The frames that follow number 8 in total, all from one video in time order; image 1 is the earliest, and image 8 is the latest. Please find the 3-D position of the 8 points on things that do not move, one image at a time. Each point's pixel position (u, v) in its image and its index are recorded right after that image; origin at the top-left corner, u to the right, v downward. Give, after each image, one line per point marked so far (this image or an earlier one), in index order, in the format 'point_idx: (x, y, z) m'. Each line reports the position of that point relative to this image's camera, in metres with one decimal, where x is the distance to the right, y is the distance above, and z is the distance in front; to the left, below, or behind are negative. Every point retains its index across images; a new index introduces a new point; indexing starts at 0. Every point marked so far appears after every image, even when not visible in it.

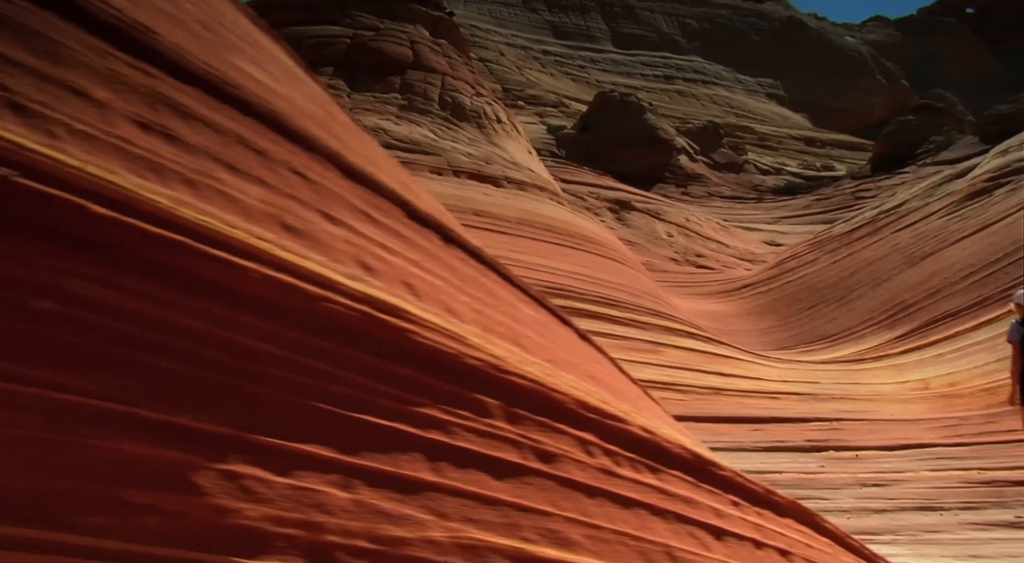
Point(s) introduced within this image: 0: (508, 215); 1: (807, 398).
0: (0.0, +0.8, +10.2) m
1: (+2.3, -0.9, +7.2) m
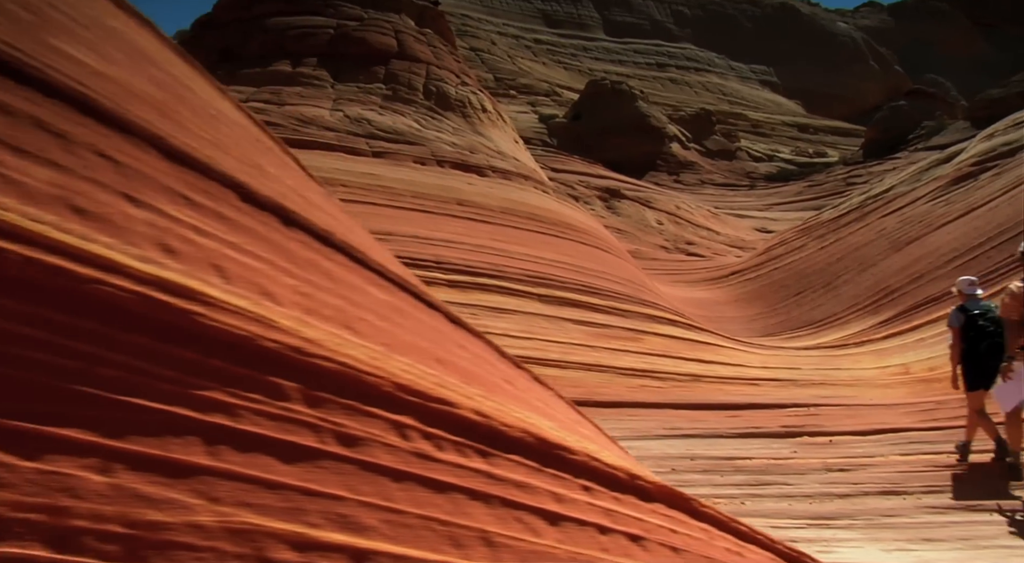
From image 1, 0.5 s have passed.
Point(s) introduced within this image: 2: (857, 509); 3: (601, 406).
0: (-0.2, +0.9, +10.2) m
1: (+2.1, -0.8, +7.2) m
2: (+1.3, -0.9, +3.5) m
3: (+0.6, -0.9, +6.4) m
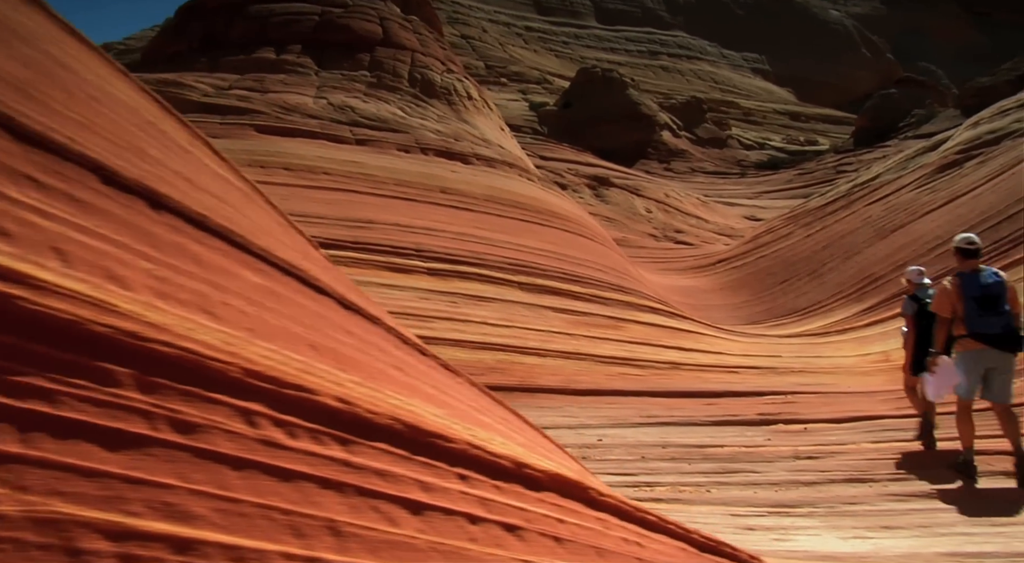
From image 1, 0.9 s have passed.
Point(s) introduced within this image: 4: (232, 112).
0: (-0.4, +1.0, +10.2) m
1: (+2.0, -0.7, +7.2) m
2: (+1.1, -0.8, +3.5) m
3: (+0.4, -0.8, +6.4) m
4: (-3.1, +1.9, +10.1) m
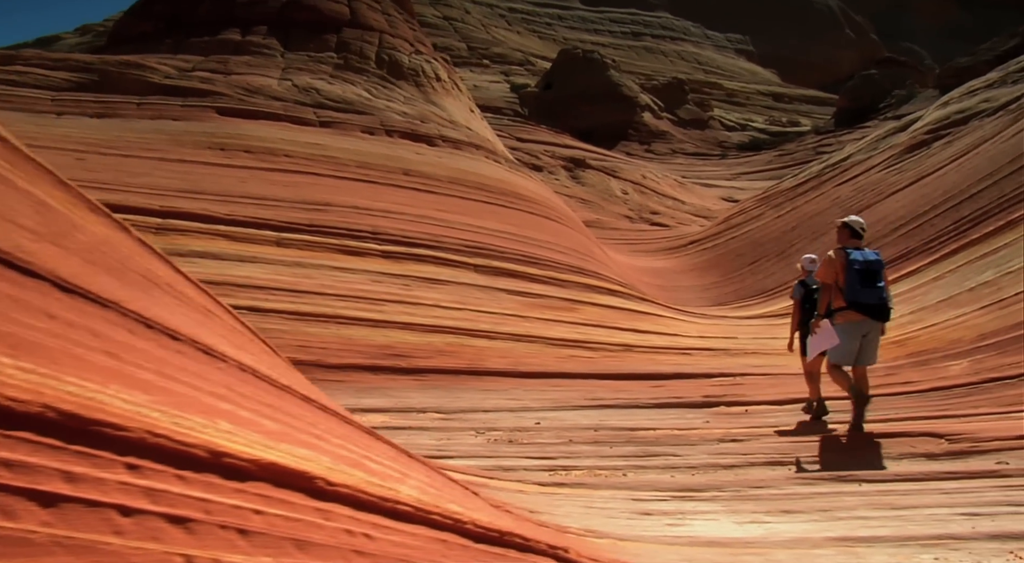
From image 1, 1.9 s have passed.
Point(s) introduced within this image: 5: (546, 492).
0: (-0.8, +1.2, +10.1) m
1: (+1.6, -0.6, +7.2) m
2: (+0.8, -0.7, +3.4) m
3: (+0.1, -0.7, +6.3) m
4: (-3.5, +2.1, +10.0) m
5: (+0.1, -0.7, +3.0) m
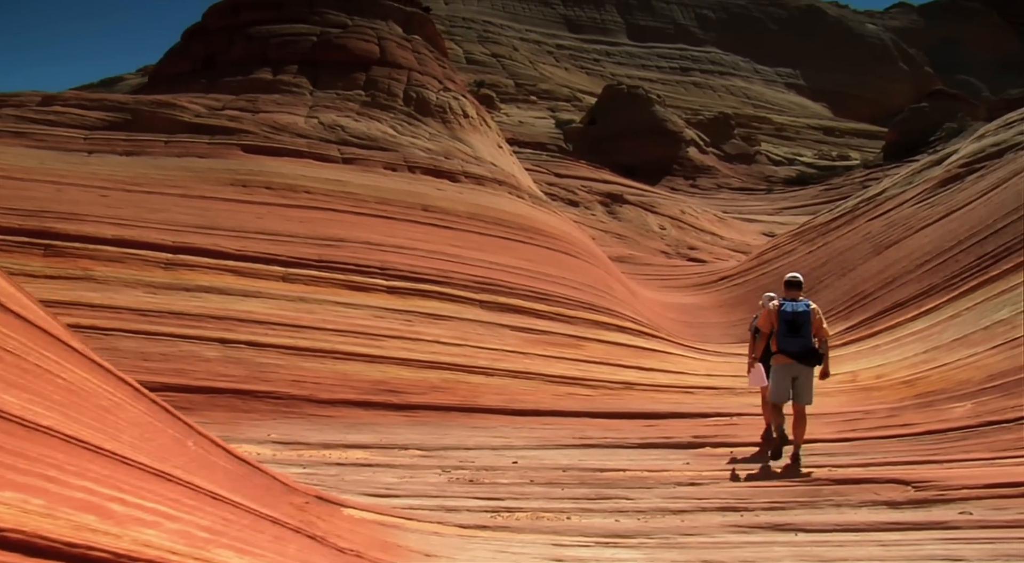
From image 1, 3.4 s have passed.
0: (-0.6, +0.8, +10.2) m
1: (+1.6, -0.9, +7.0) m
2: (+0.6, -0.9, +3.3) m
3: (0.0, -0.9, +6.3) m
4: (-3.3, +1.7, +10.2) m
5: (-0.2, -0.8, +3.0) m
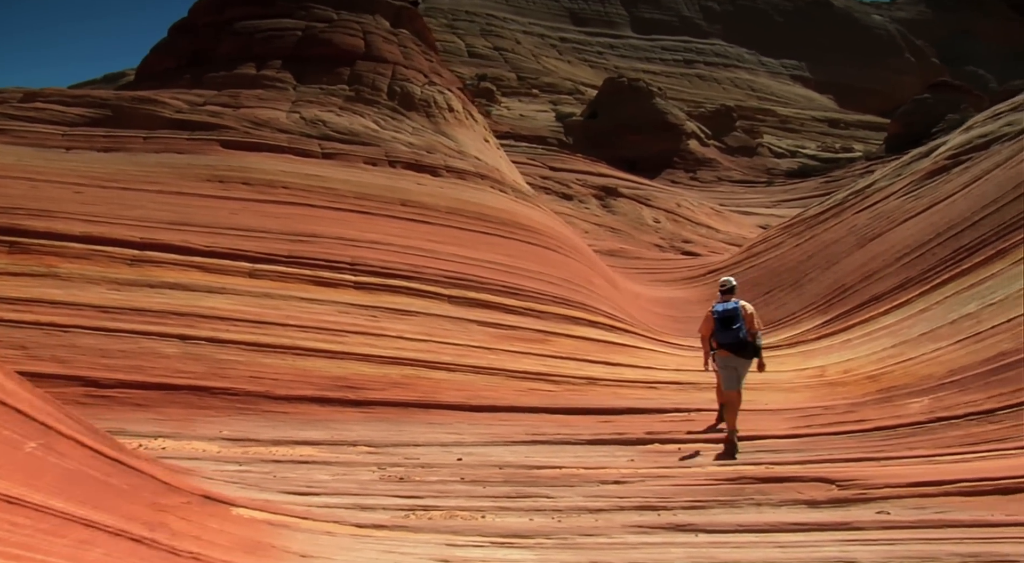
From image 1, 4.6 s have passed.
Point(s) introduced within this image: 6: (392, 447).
0: (-0.8, +0.9, +10.1) m
1: (+1.4, -0.8, +7.0) m
2: (+0.3, -0.9, +3.3) m
3: (-0.2, -0.9, +6.2) m
4: (-3.5, +1.7, +10.2) m
5: (-0.5, -0.8, +3.0) m
6: (-0.7, -1.0, +5.3) m
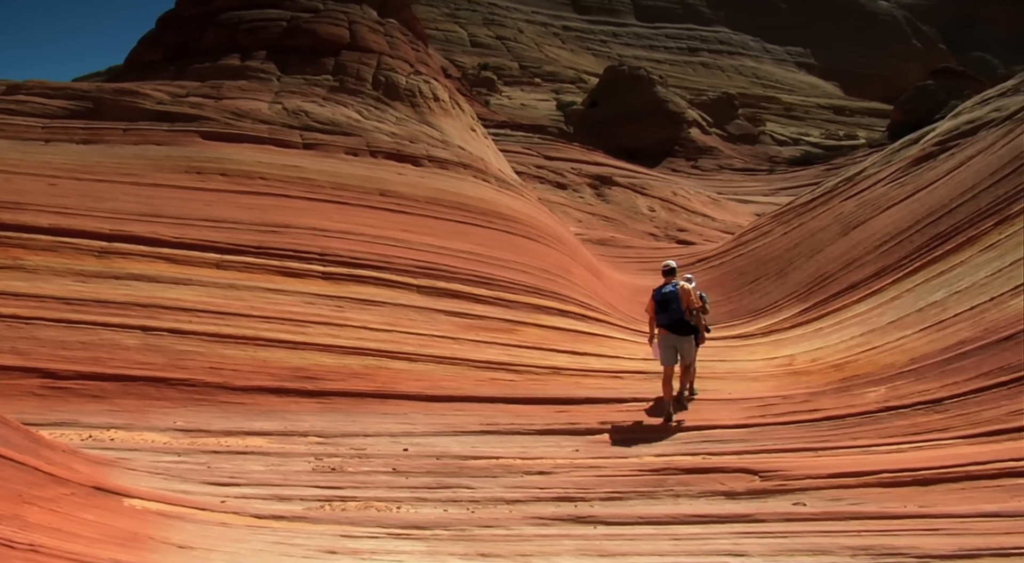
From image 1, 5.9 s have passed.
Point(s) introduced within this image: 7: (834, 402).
0: (-1.0, +1.0, +10.1) m
1: (+1.1, -0.7, +6.9) m
2: (-0.1, -0.8, +3.3) m
3: (-0.5, -0.8, +6.2) m
4: (-3.7, +1.8, +10.2) m
5: (-0.8, -0.8, +2.9) m
6: (-1.0, -0.9, +5.3) m
7: (+1.9, -0.7, +5.4) m
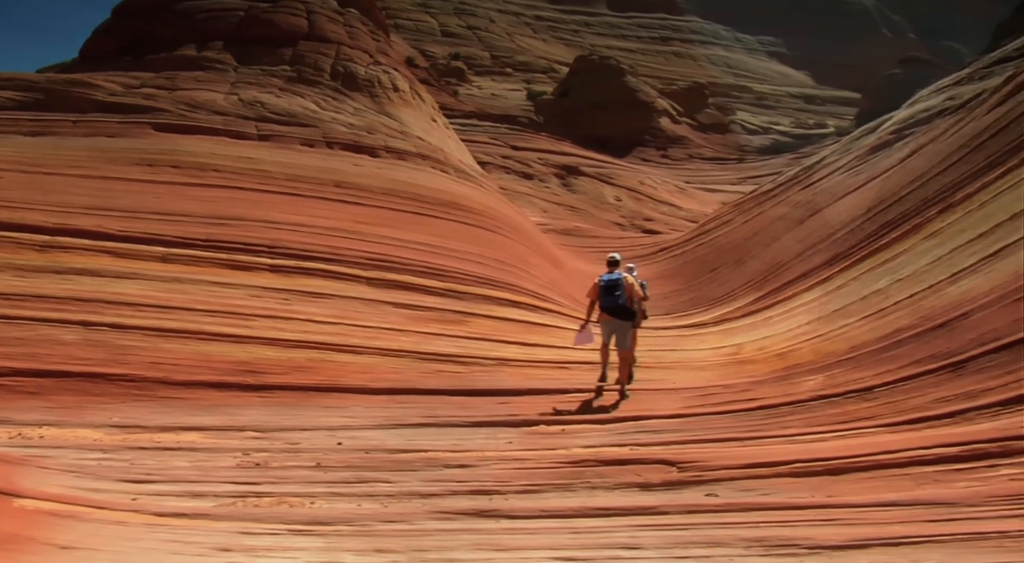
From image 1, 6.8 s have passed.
0: (-1.5, +1.1, +10.0) m
1: (+0.7, -0.7, +6.9) m
2: (-0.4, -0.8, +3.2) m
3: (-0.9, -0.8, +6.2) m
4: (-4.2, +1.9, +10.1) m
5: (-1.1, -0.8, +2.9) m
6: (-1.3, -0.9, +5.3) m
7: (+1.6, -0.7, +5.5) m
